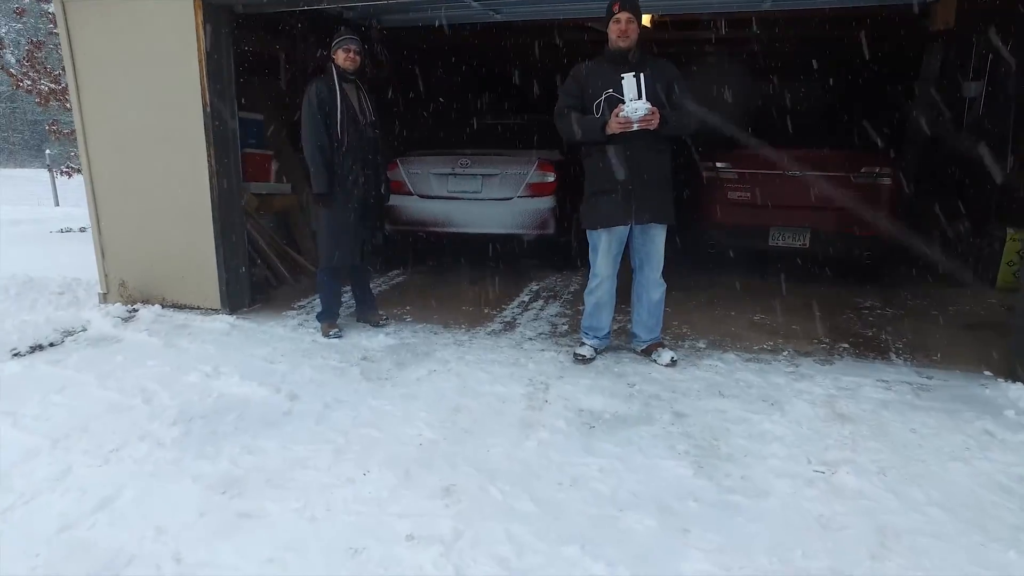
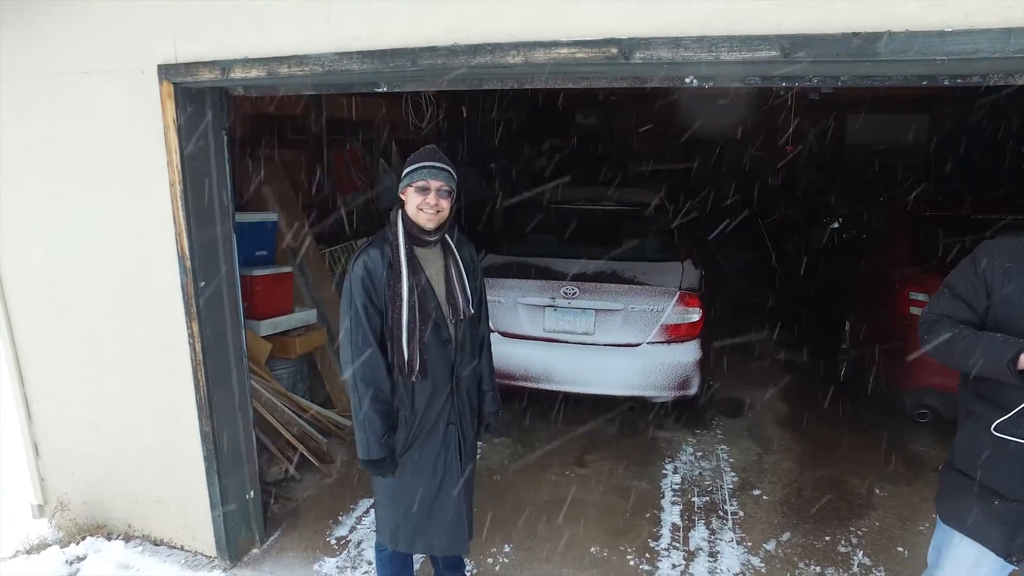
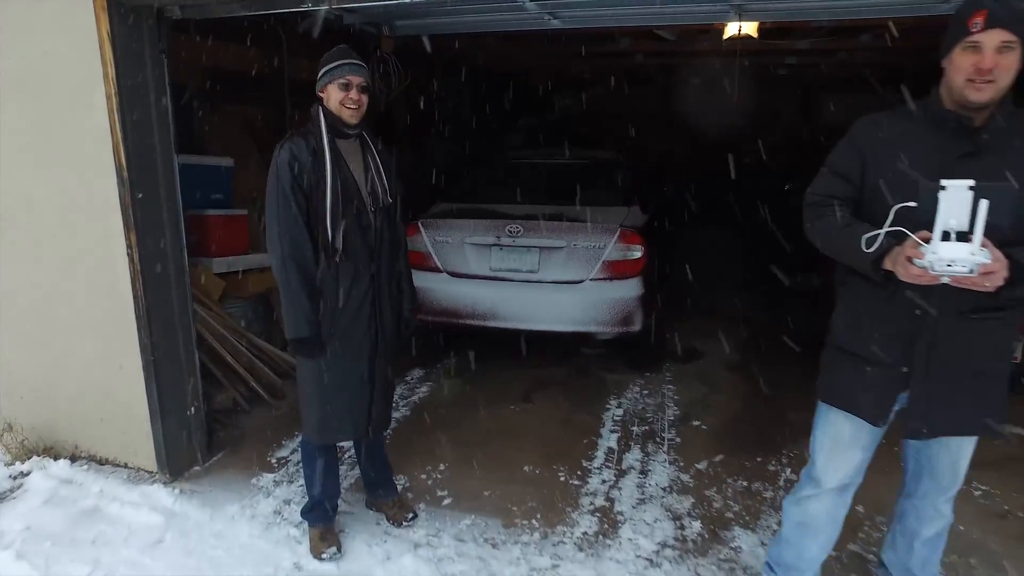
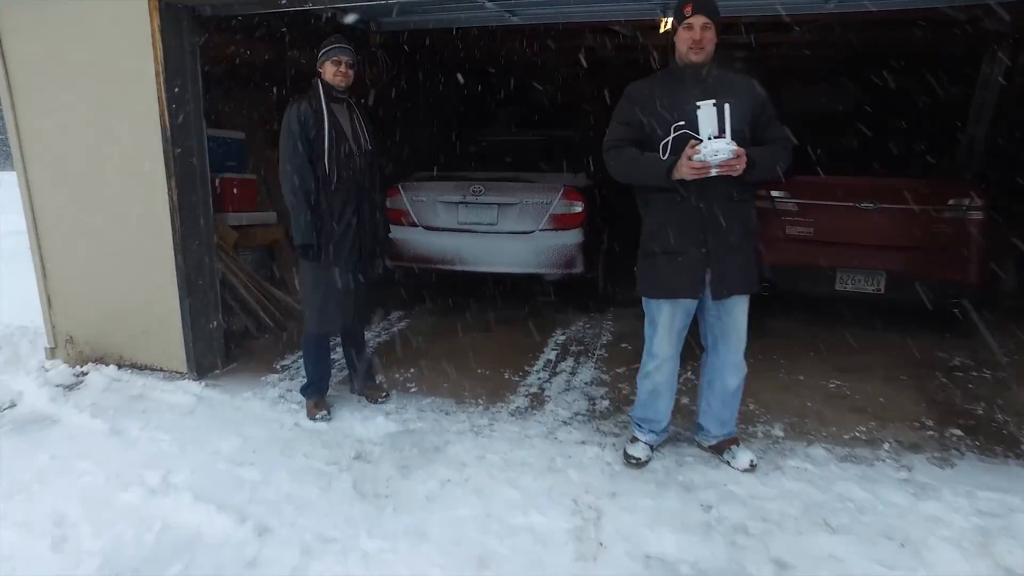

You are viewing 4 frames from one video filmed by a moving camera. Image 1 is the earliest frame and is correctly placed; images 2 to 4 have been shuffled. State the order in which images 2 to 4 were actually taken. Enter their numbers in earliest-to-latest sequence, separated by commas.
4, 3, 2
